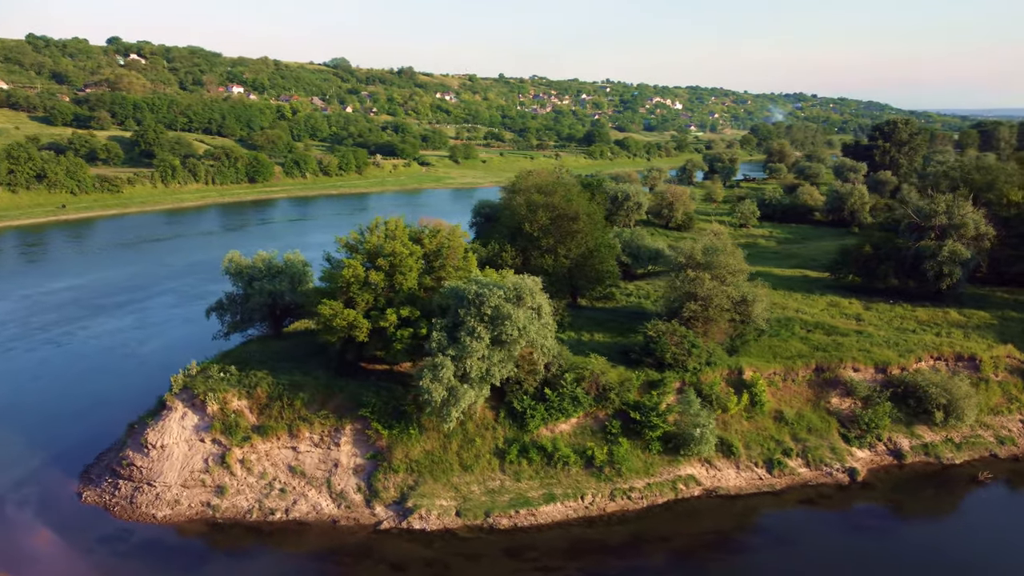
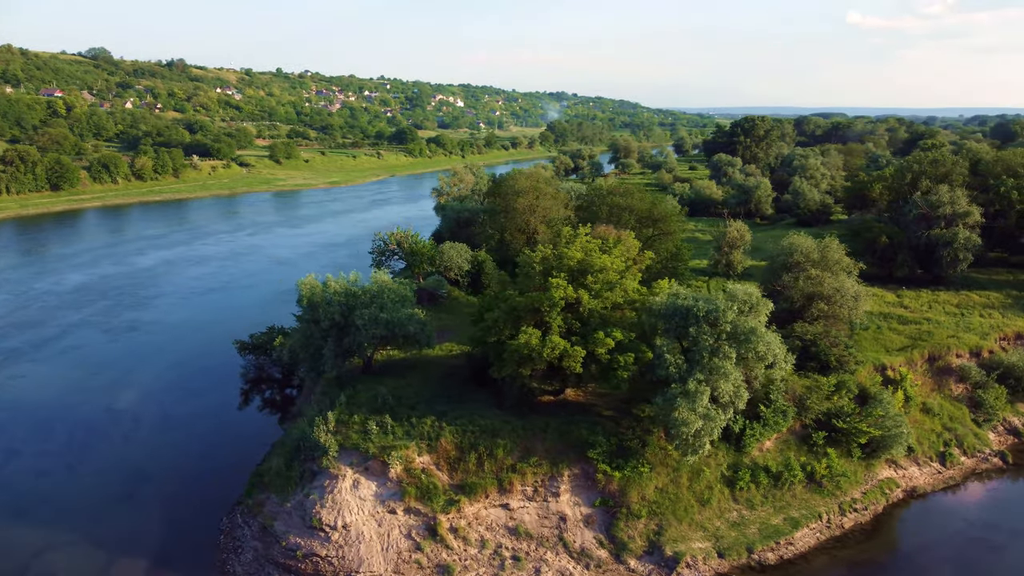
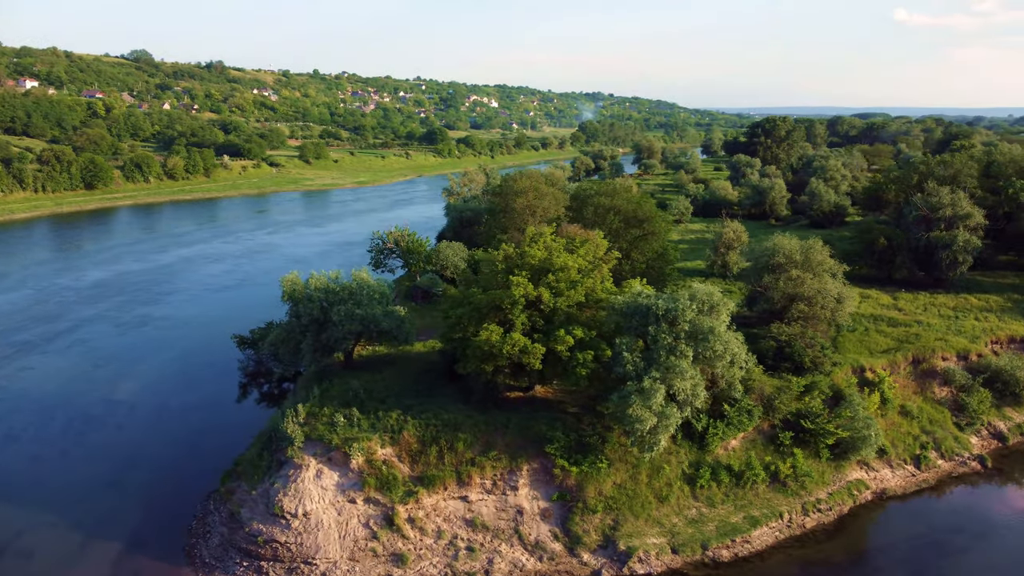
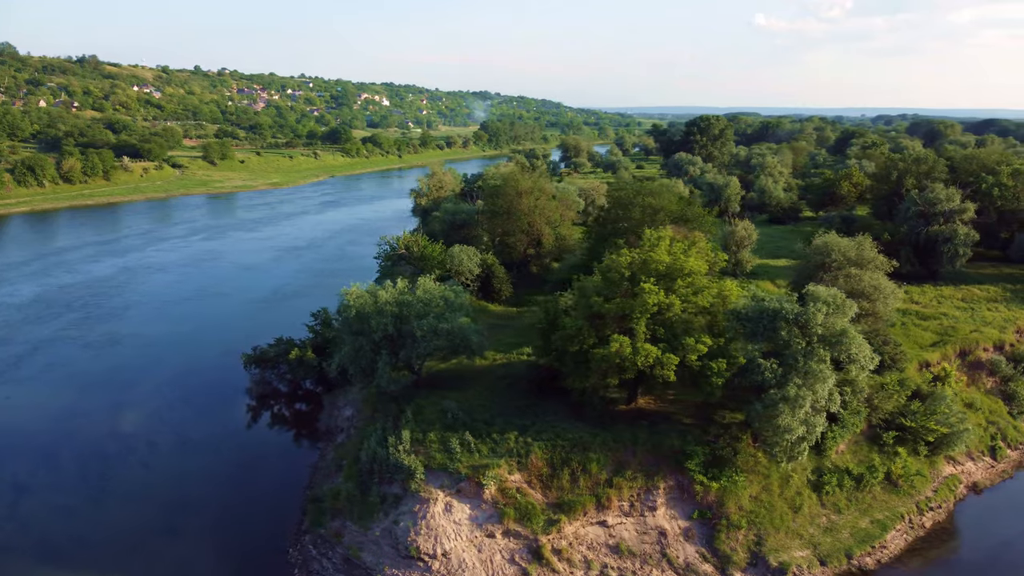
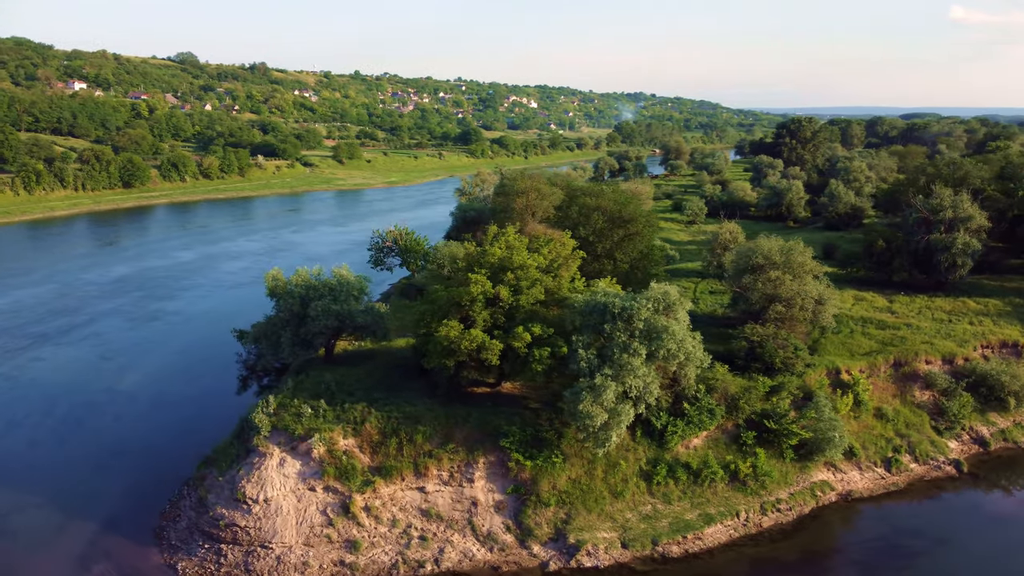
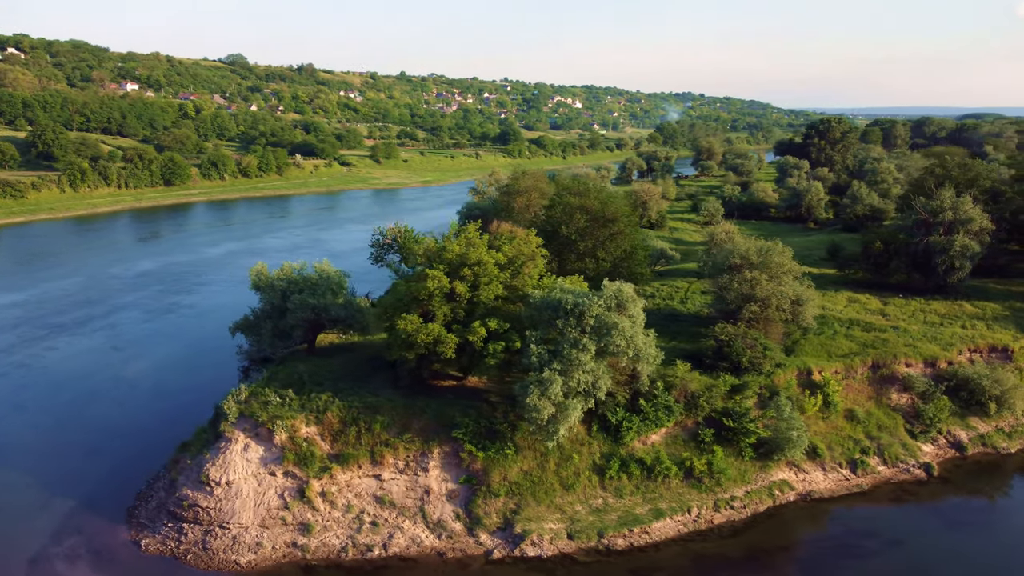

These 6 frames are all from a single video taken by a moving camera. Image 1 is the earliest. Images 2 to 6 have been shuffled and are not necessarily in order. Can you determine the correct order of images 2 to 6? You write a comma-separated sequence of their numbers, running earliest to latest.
6, 5, 3, 2, 4
